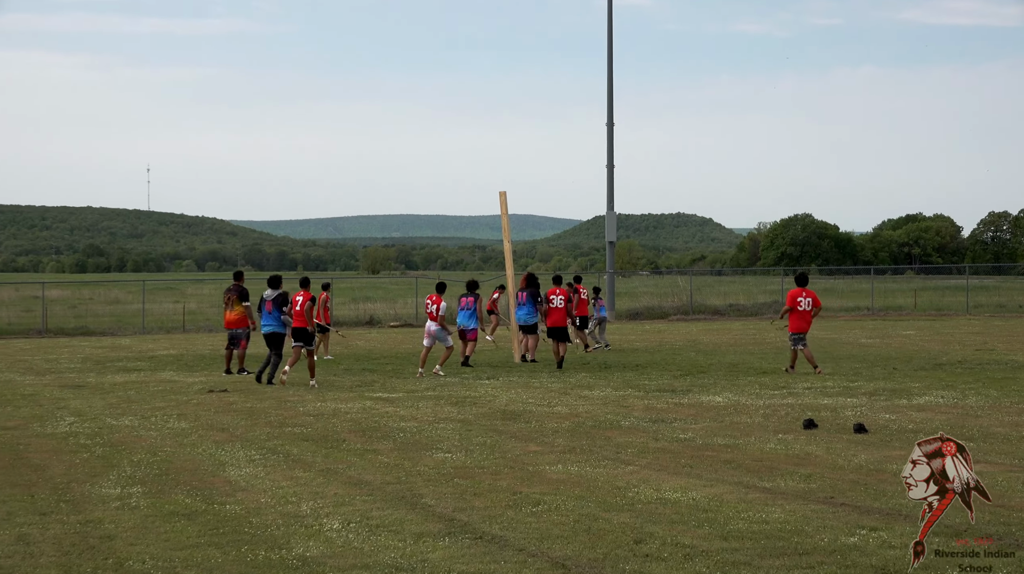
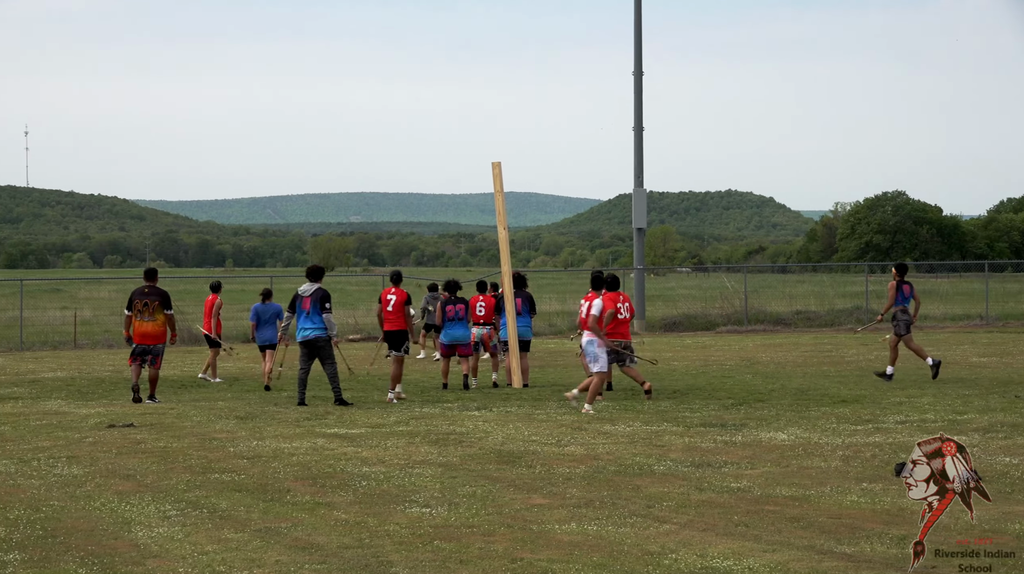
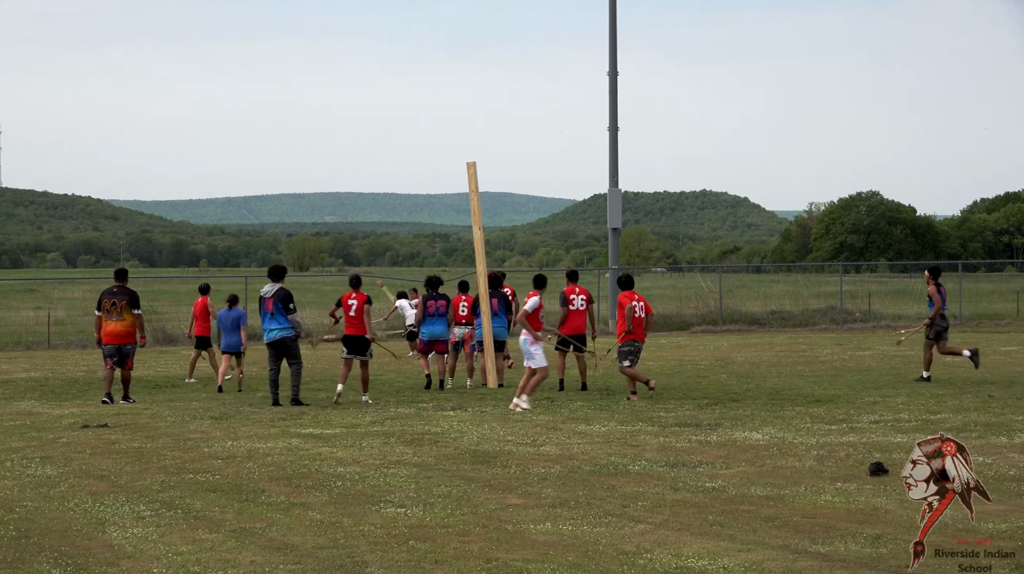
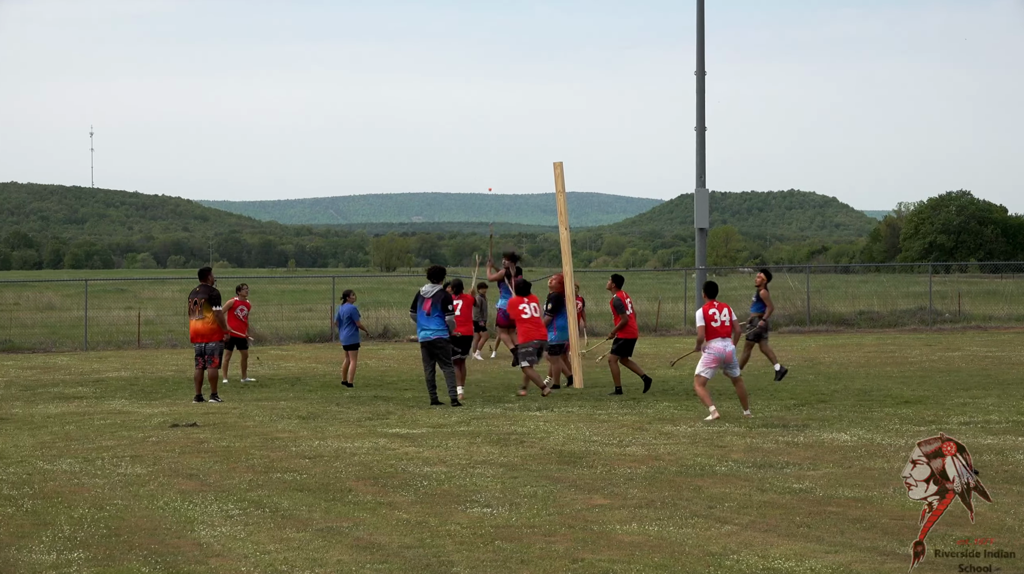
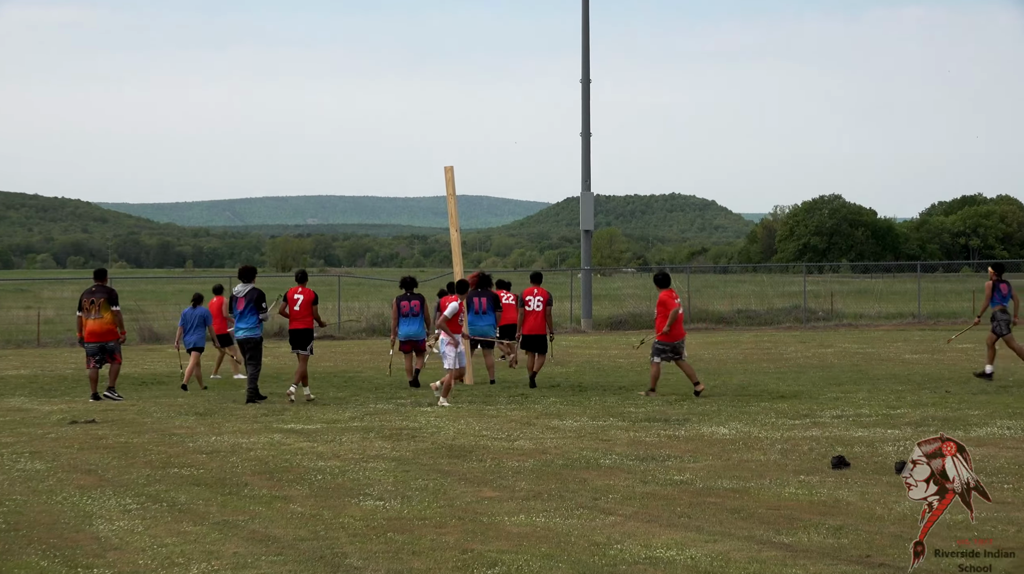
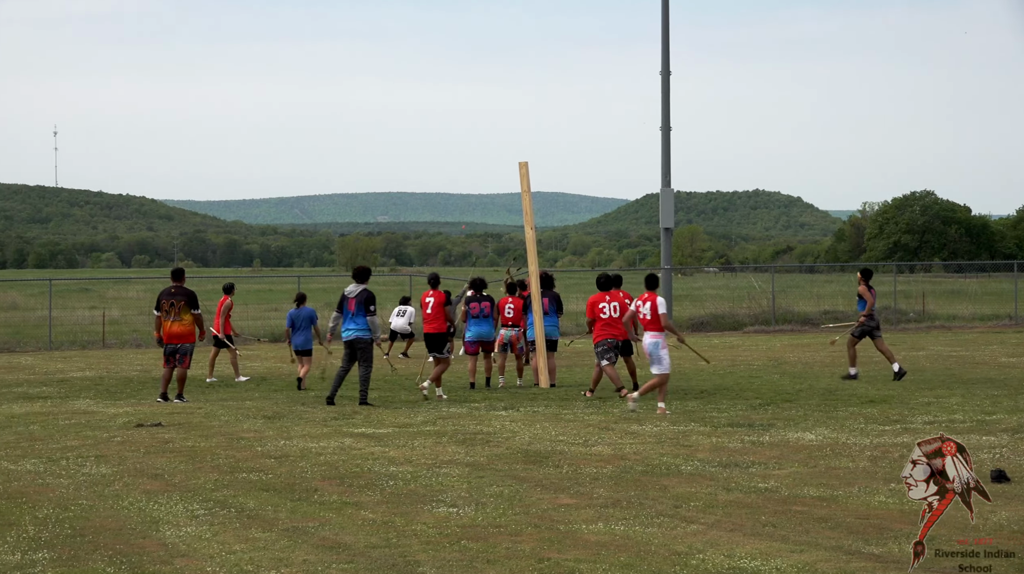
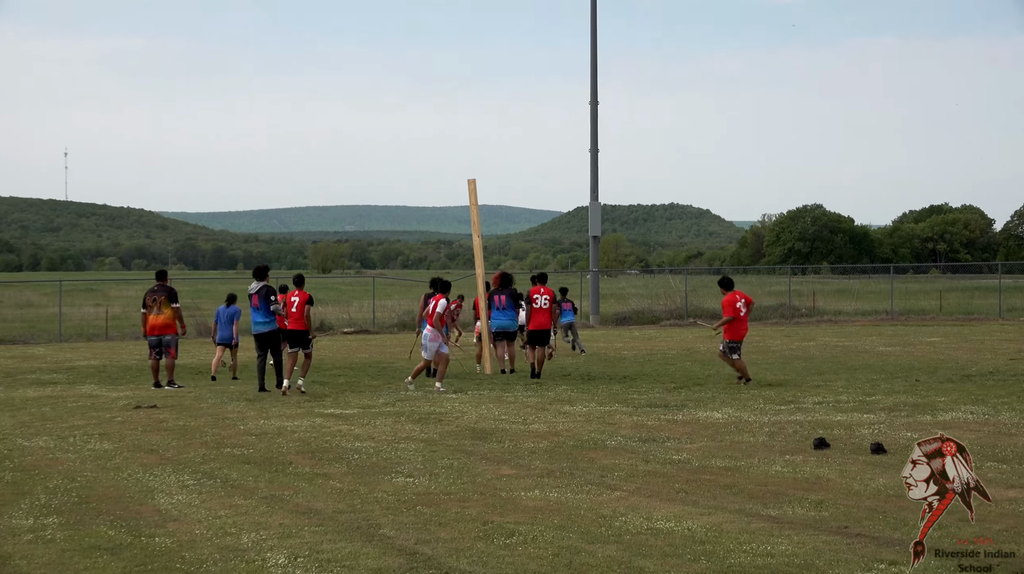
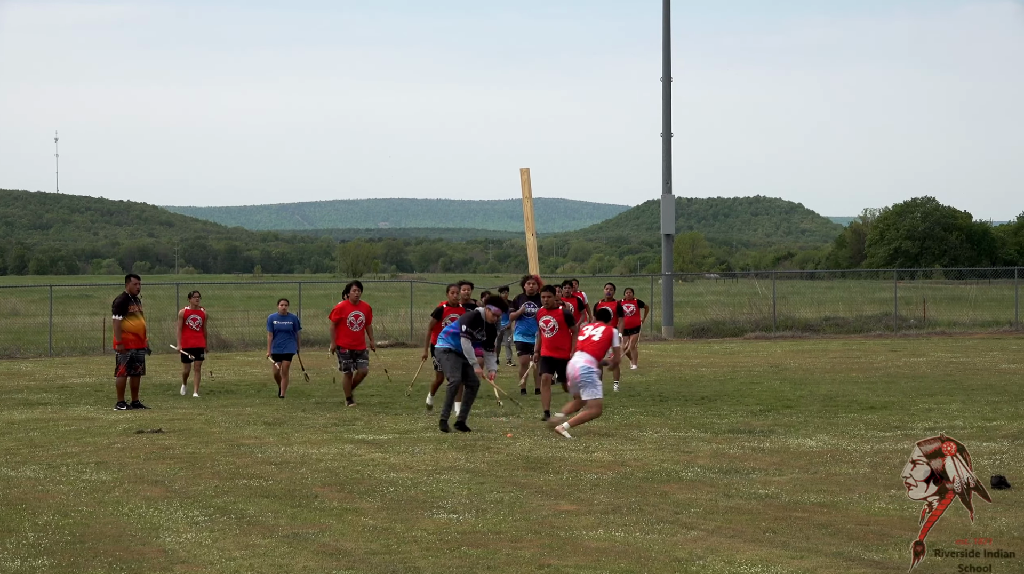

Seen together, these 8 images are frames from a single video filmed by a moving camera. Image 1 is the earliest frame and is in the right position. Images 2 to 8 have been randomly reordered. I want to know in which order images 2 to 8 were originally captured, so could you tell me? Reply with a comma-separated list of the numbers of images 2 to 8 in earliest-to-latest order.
7, 5, 3, 2, 6, 4, 8
